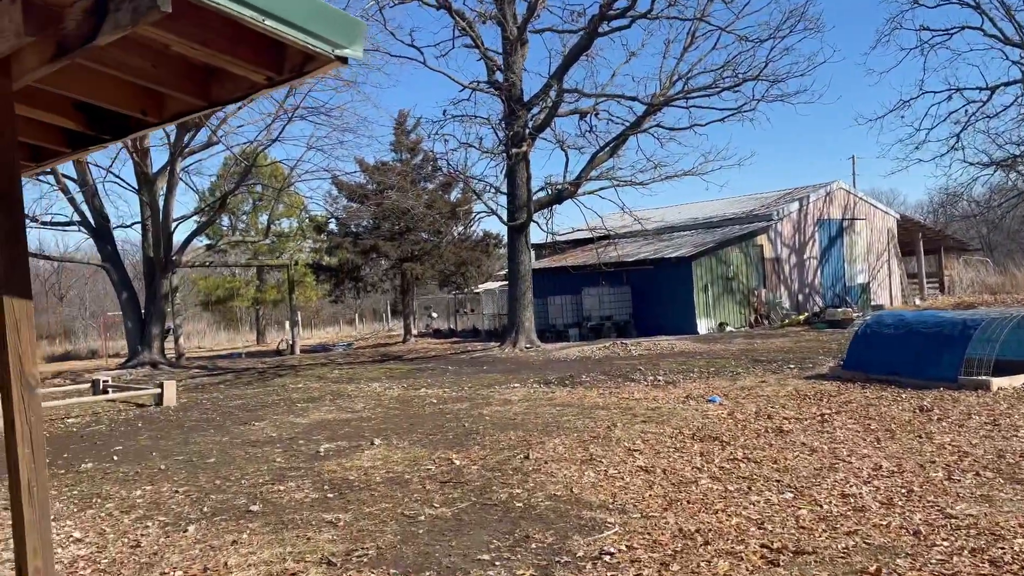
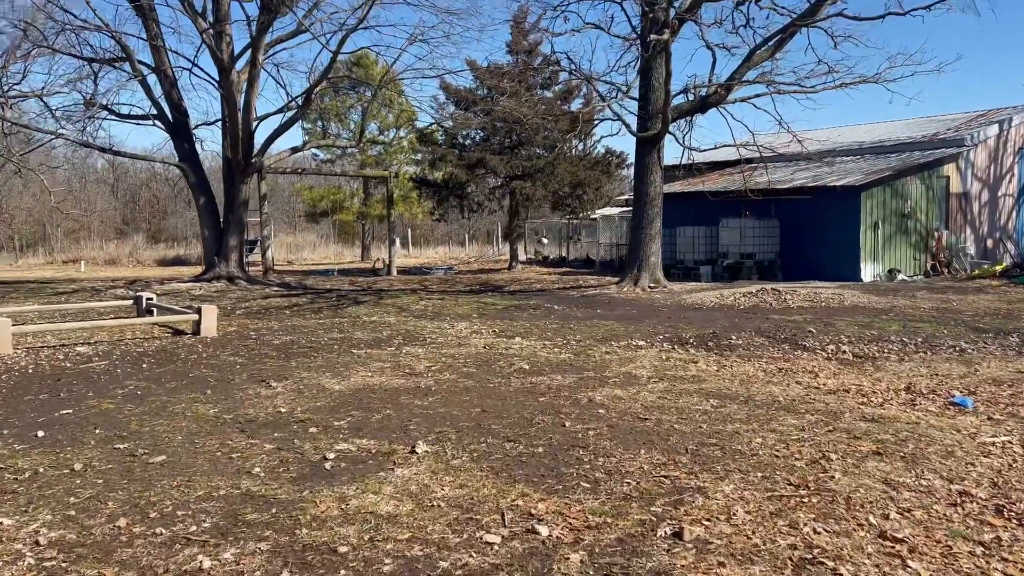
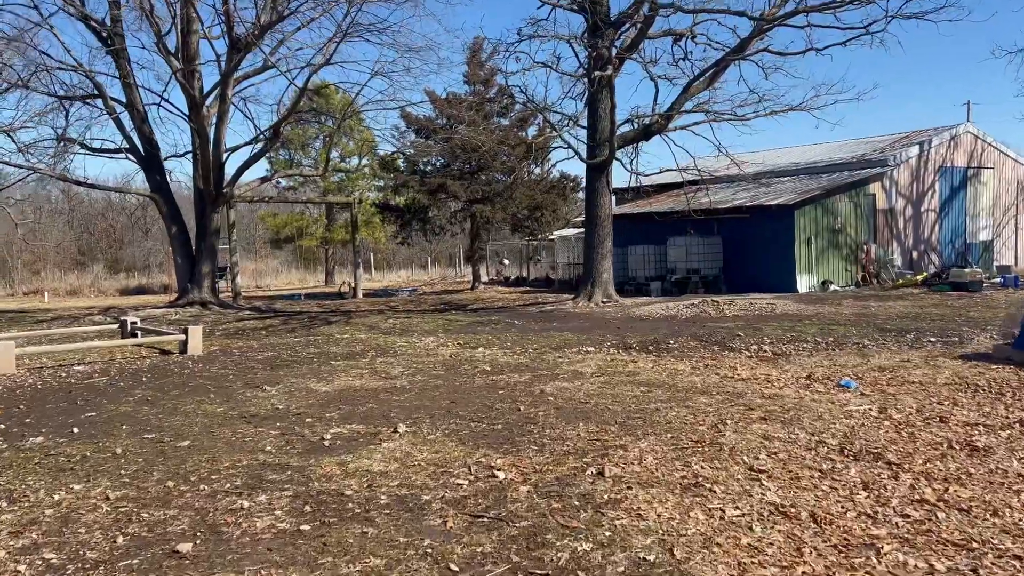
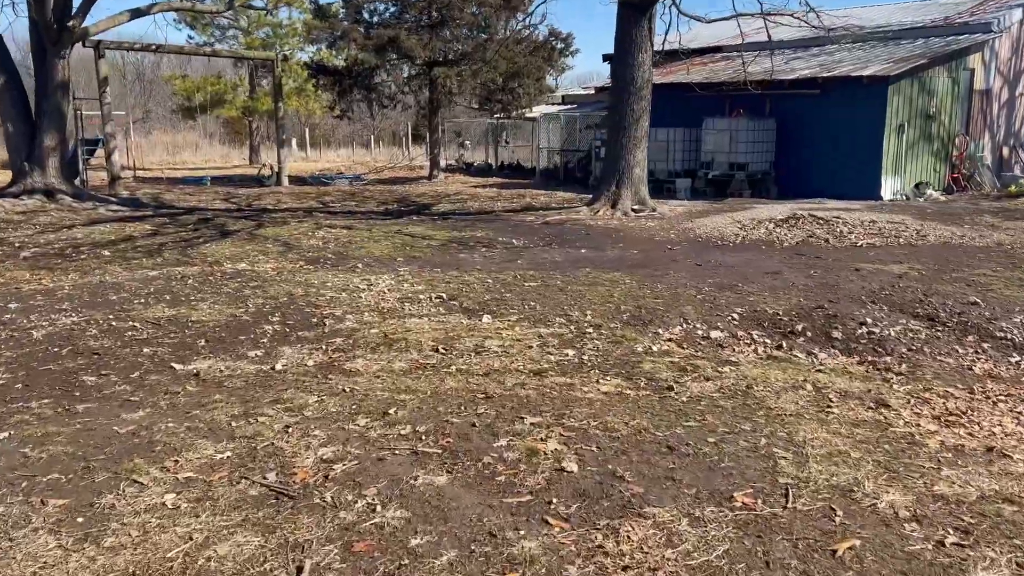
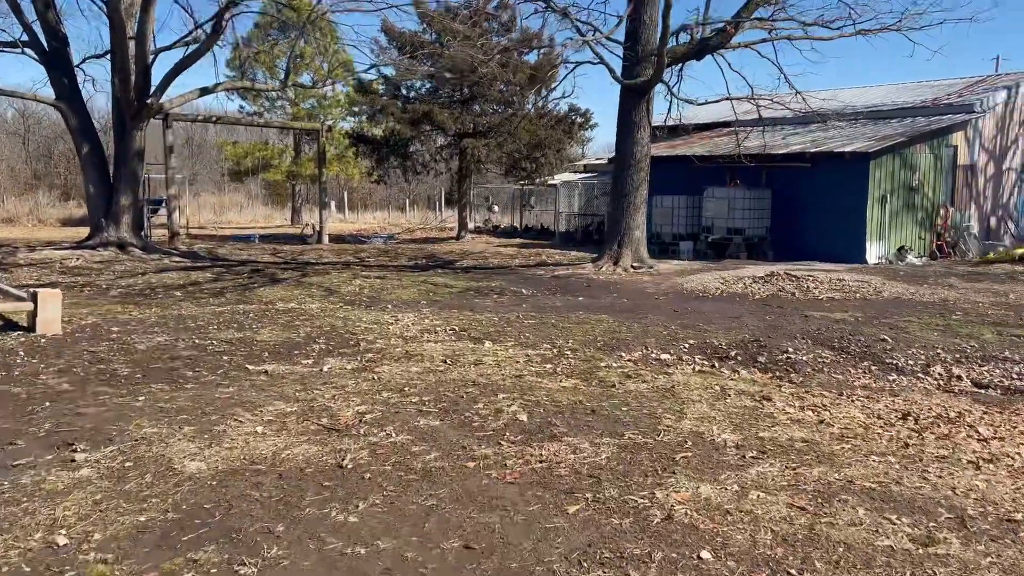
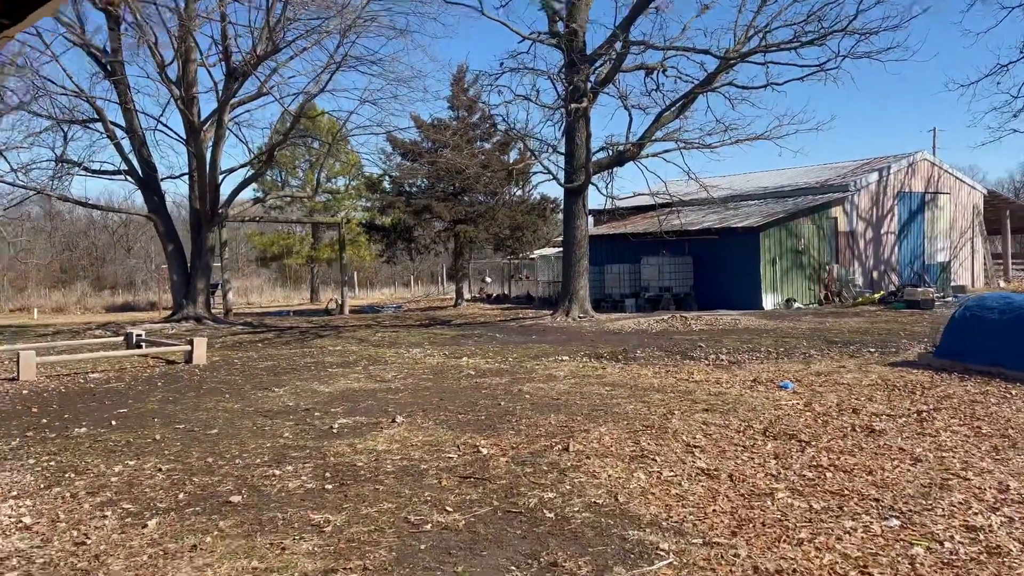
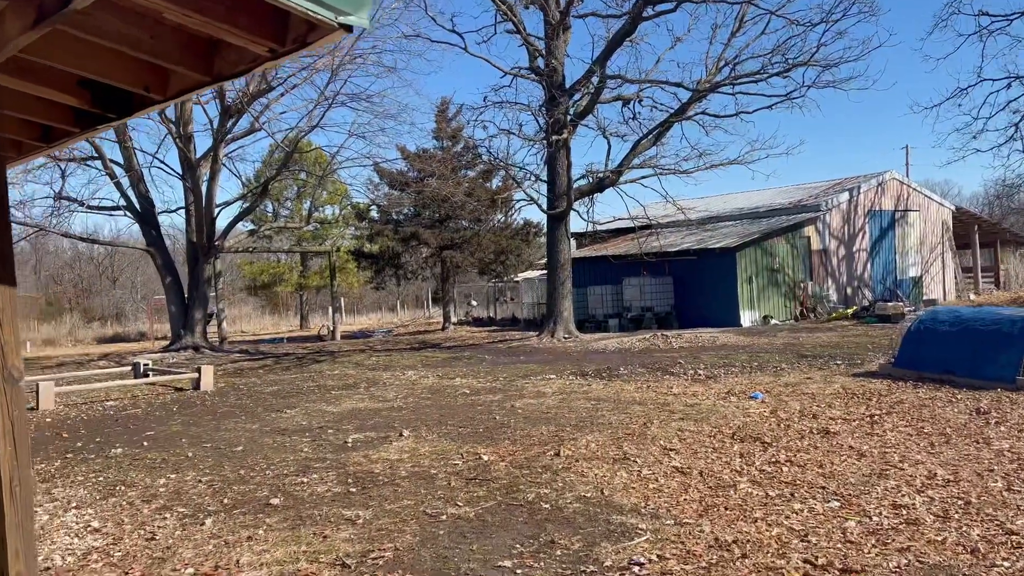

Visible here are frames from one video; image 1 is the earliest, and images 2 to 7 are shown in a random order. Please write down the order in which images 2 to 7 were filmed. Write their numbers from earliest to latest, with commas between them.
7, 6, 3, 2, 5, 4
